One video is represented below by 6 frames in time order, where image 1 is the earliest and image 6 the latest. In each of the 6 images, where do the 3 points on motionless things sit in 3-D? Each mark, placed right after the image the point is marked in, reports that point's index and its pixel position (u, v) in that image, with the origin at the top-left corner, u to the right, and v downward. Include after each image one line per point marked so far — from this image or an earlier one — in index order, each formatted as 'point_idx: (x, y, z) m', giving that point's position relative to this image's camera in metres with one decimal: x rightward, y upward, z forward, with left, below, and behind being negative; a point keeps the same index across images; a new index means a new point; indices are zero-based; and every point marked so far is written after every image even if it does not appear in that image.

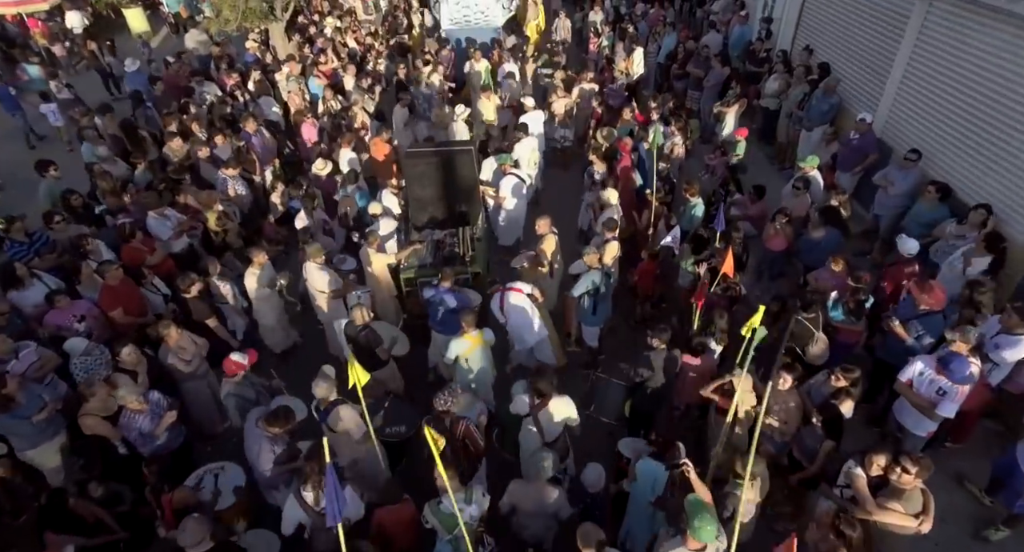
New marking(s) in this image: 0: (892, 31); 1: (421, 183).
0: (+5.0, +3.2, +7.5) m
1: (-1.1, +1.1, +6.7) m
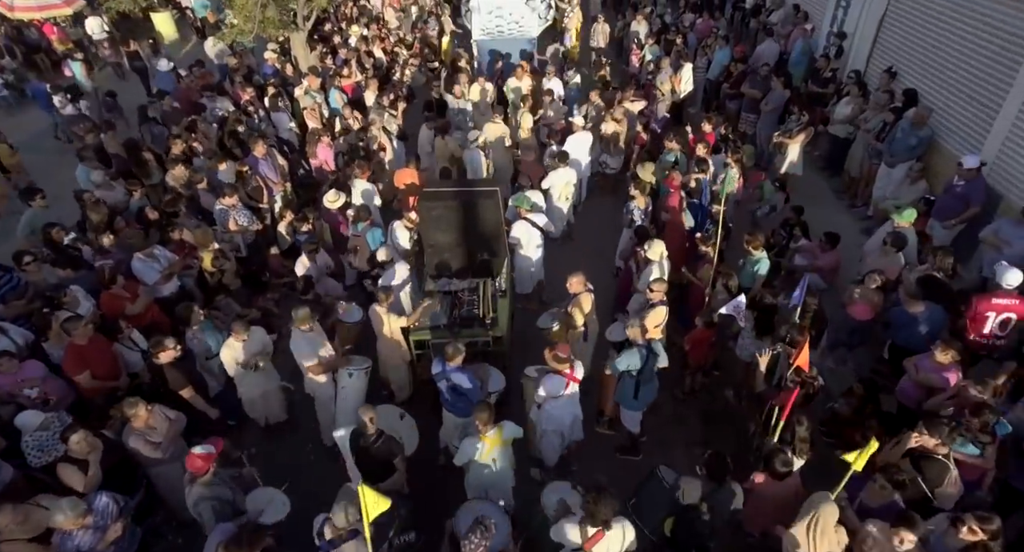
0: (+5.5, +2.4, +6.3) m
1: (-0.8, +0.5, +5.8) m
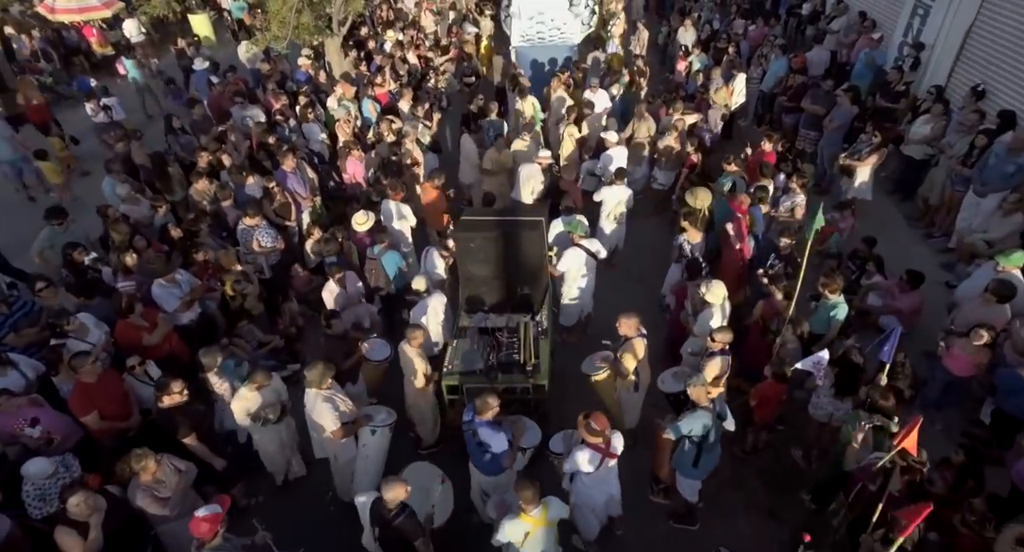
0: (+6.0, +1.9, +5.5) m
1: (-0.3, +0.1, +5.3) m
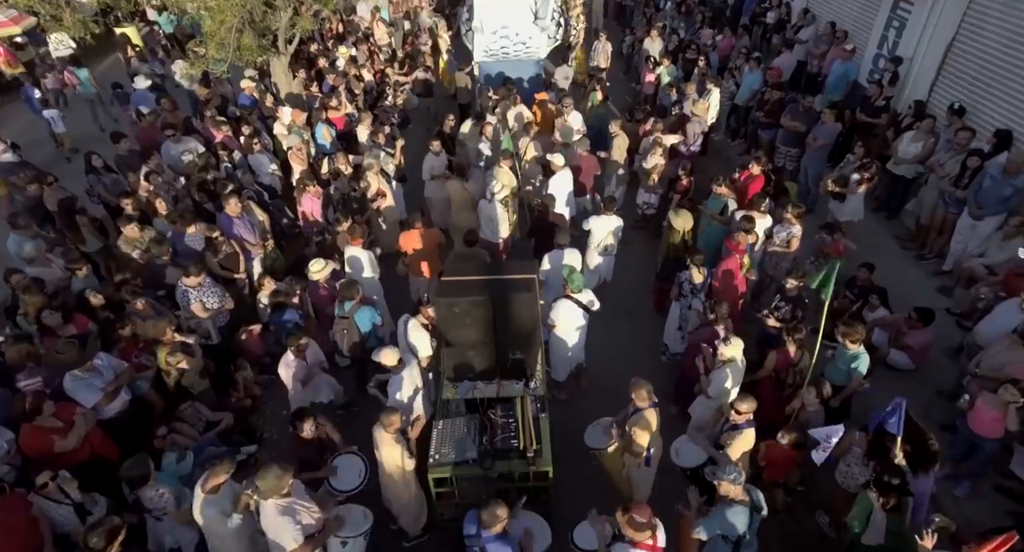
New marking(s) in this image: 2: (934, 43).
0: (+5.8, +1.7, +5.2) m
1: (-0.4, -0.4, +4.6) m
2: (+5.9, +3.2, +7.8) m
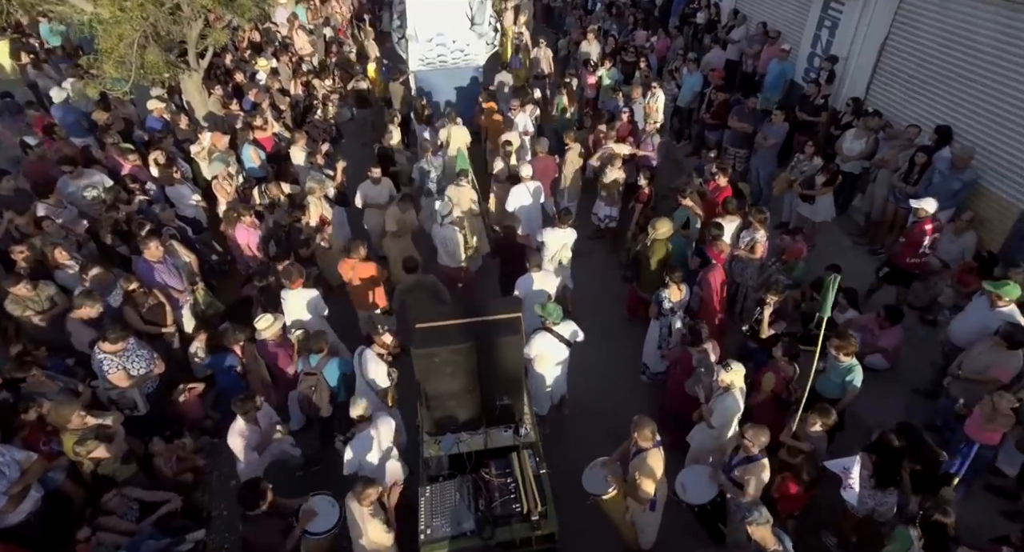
0: (+5.4, +1.8, +5.4) m
1: (-0.5, -0.7, +4.1) m
2: (+5.1, +3.3, +8.0) m
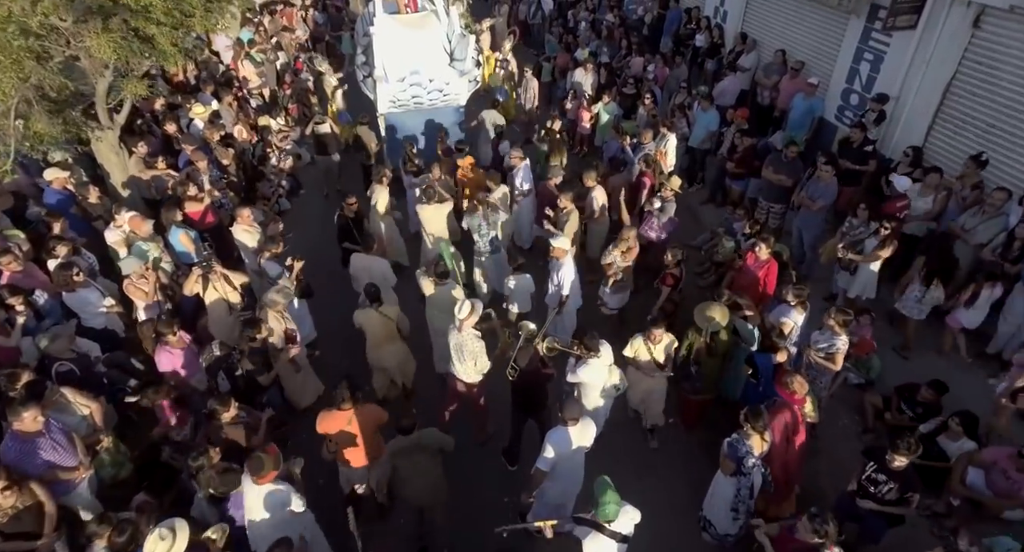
0: (+5.5, +0.8, +4.2) m
1: (-0.2, -1.9, +2.5) m
2: (+5.0, +2.4, +6.8) m
